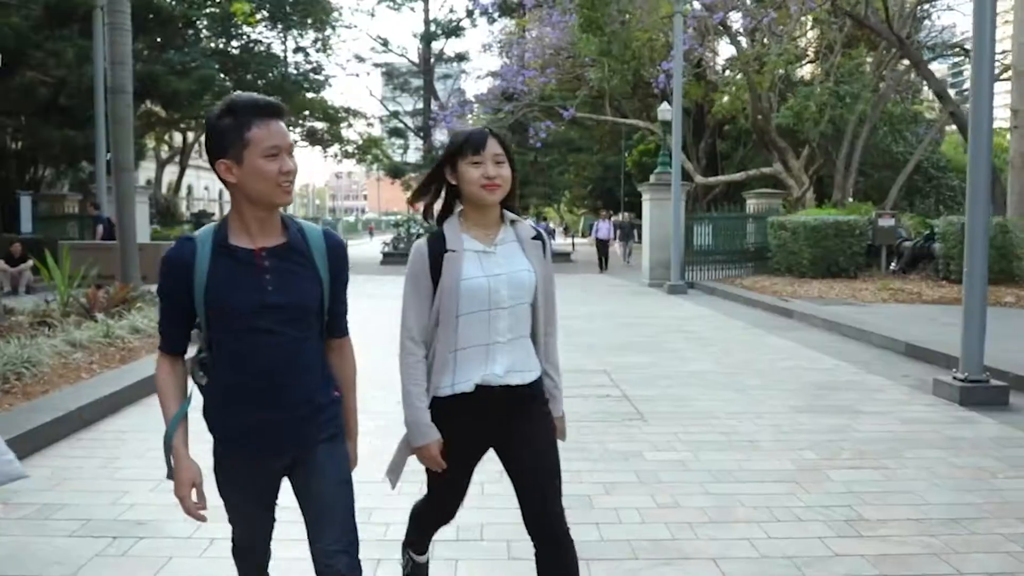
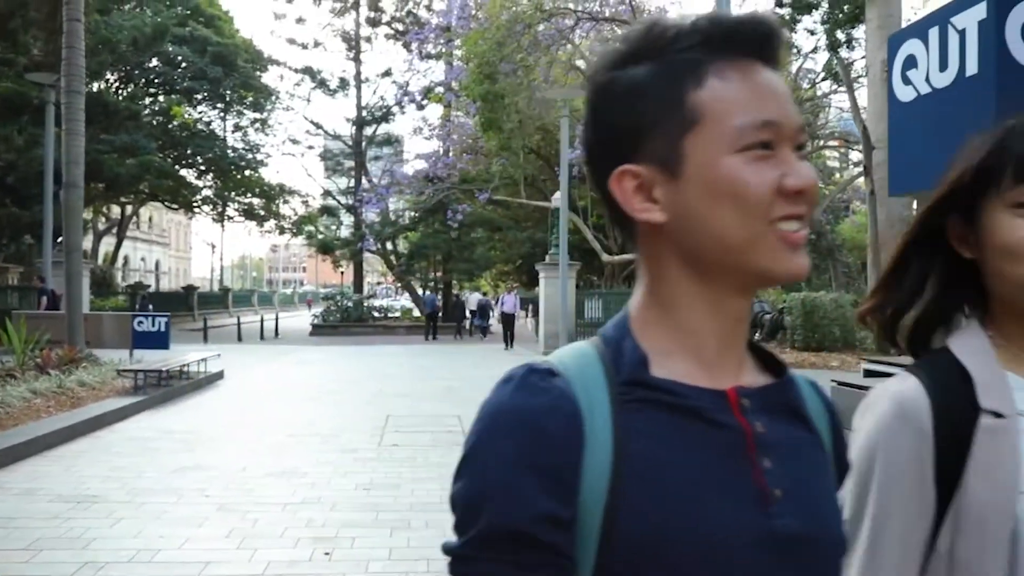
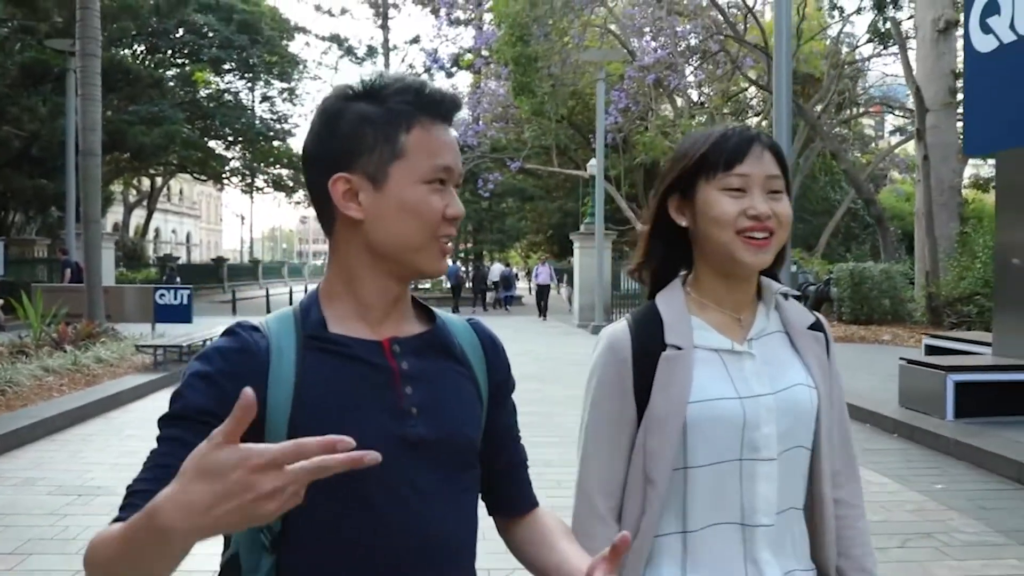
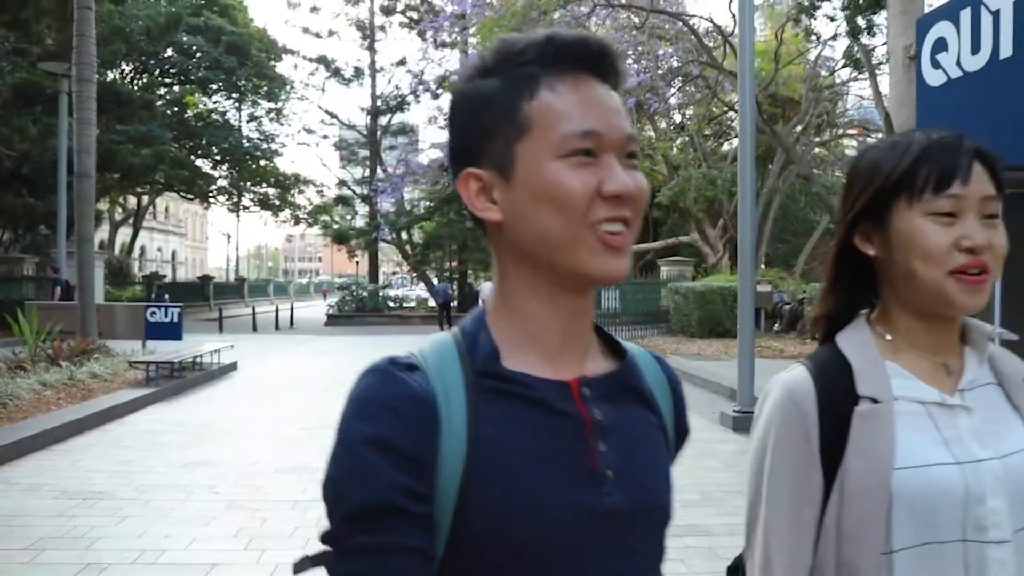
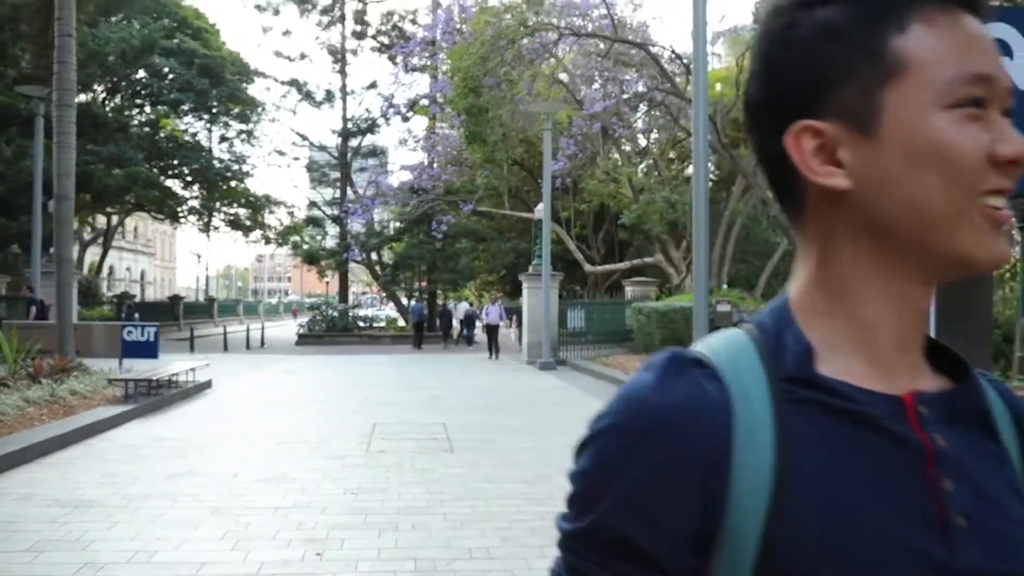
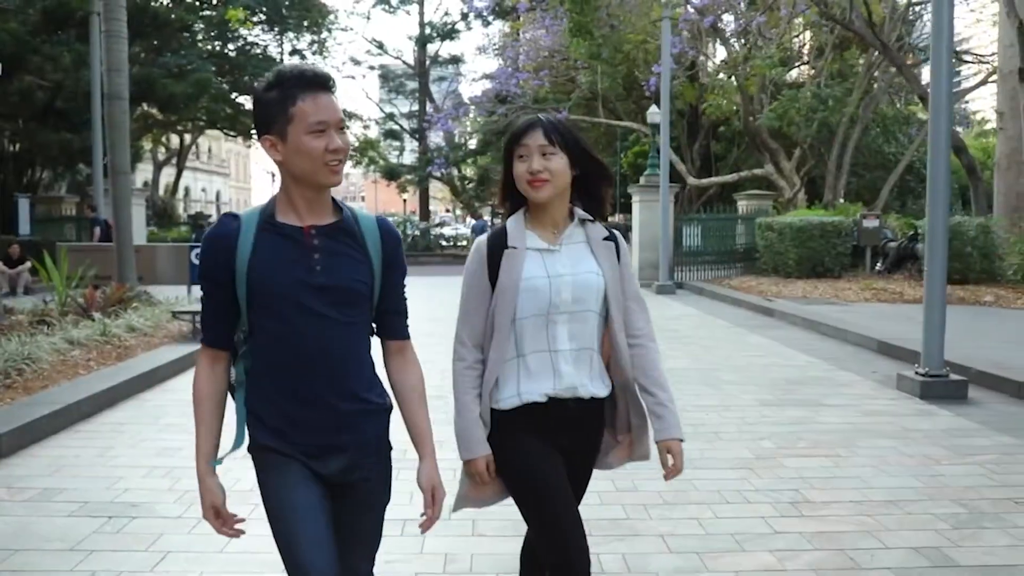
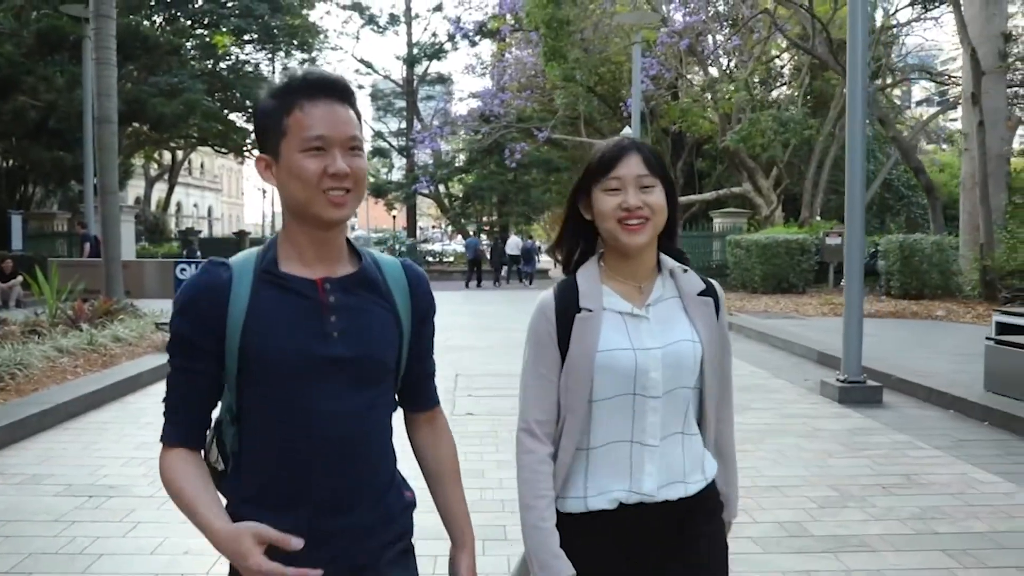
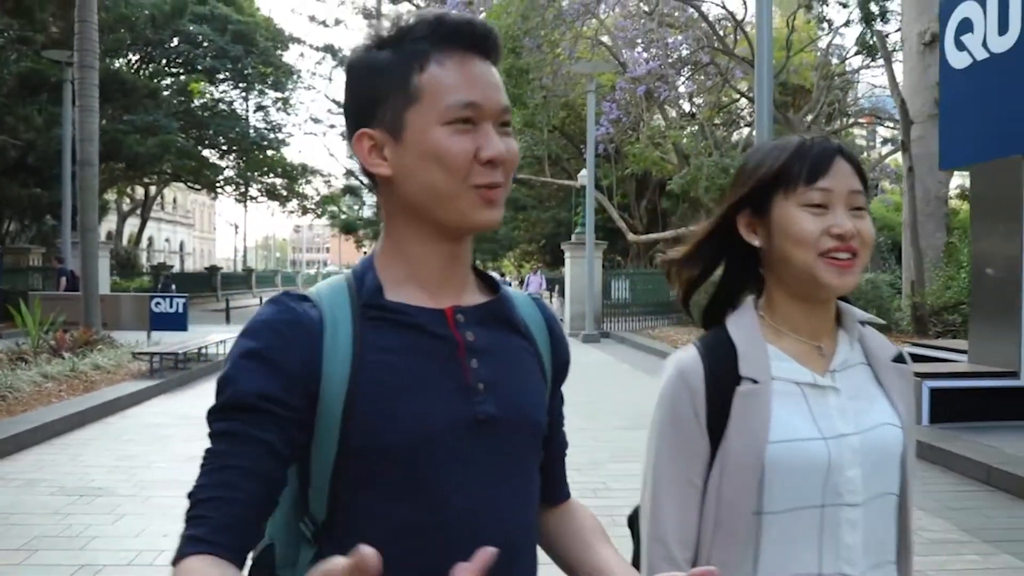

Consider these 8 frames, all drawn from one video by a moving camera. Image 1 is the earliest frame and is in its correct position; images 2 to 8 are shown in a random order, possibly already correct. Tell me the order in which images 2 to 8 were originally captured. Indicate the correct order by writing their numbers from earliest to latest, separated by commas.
6, 7, 3, 8, 4, 2, 5
